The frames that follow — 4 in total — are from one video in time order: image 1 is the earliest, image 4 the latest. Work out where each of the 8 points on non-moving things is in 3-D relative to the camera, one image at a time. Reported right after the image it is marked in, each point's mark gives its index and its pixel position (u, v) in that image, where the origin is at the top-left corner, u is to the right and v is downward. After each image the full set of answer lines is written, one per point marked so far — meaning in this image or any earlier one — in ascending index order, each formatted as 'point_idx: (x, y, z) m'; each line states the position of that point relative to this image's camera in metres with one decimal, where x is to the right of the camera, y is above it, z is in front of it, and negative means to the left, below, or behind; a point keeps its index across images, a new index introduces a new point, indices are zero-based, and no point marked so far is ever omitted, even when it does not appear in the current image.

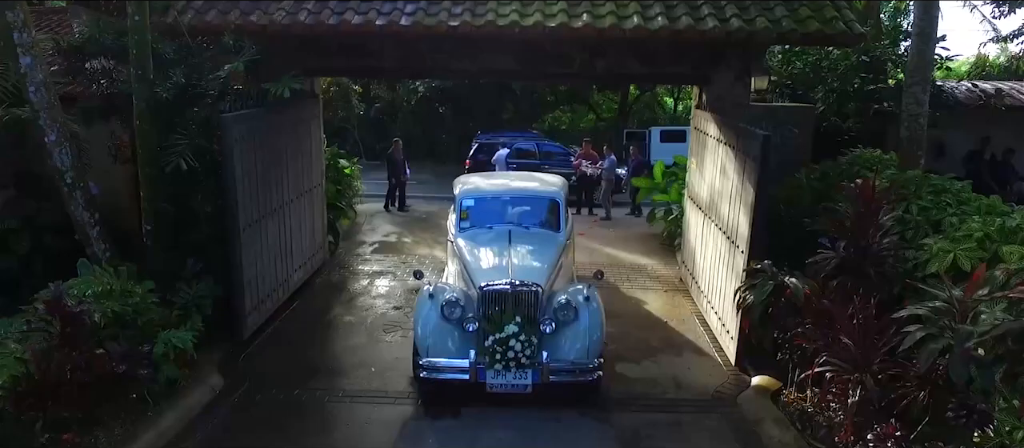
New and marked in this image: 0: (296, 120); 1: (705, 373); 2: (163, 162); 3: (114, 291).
0: (-2.7, +1.2, +7.7) m
1: (+1.9, -1.4, +6.0) m
2: (-3.4, +0.6, +6.2) m
3: (-3.3, -0.5, +5.1) m
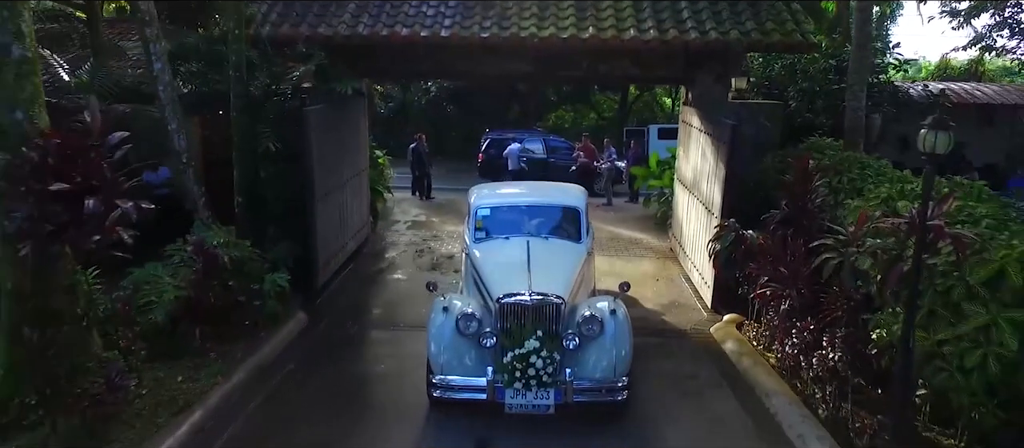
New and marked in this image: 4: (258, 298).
0: (-2.5, +1.6, +9.3) m
1: (+2.1, -1.1, +7.6) m
2: (-3.2, +1.0, +7.7) m
3: (-3.0, -0.2, +6.7) m
4: (-2.7, -0.8, +6.6) m
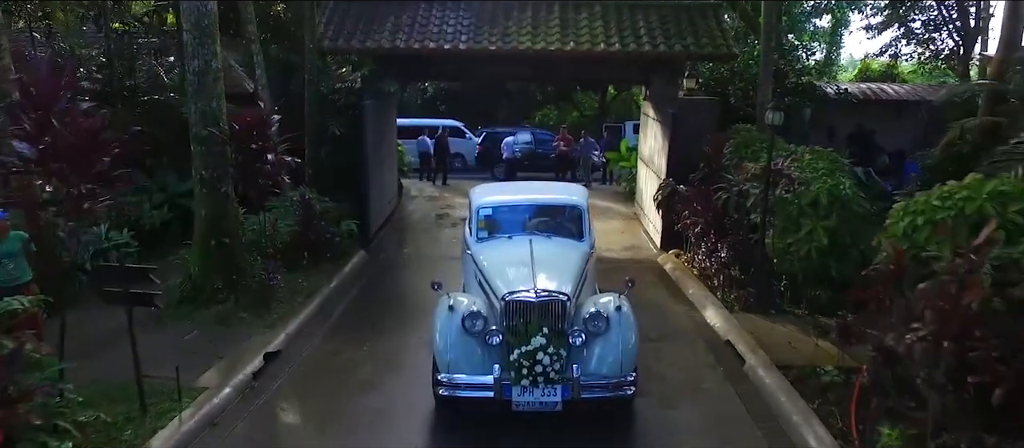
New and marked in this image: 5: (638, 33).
0: (-2.5, +2.2, +12.0) m
1: (+2.2, -0.5, +10.4) m
2: (-3.1, +1.6, +10.5) m
3: (-2.9, +0.4, +9.4) m
4: (-2.6, -0.2, +9.3) m
5: (+2.3, +3.5, +11.3) m
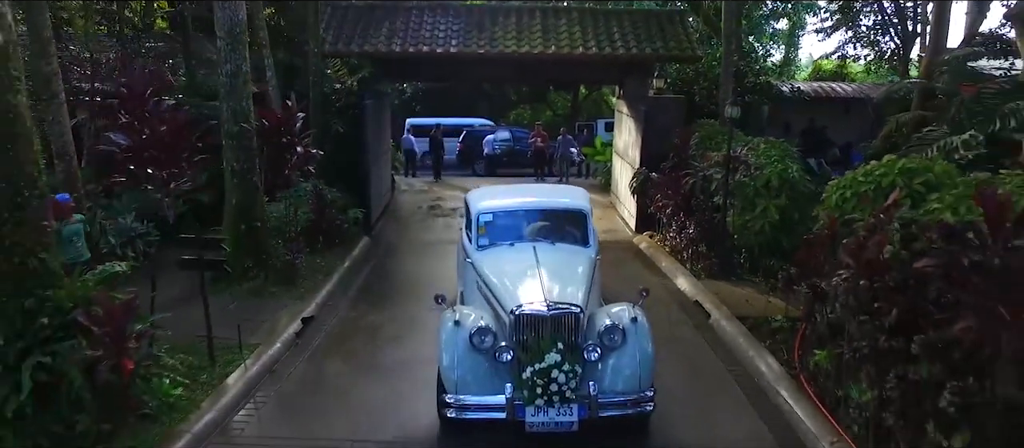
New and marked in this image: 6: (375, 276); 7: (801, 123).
0: (-2.8, +2.4, +13.0) m
1: (+2.0, -0.2, +11.6) m
2: (-3.3, +1.8, +11.4) m
3: (-3.1, +0.6, +10.3) m
4: (-2.7, 0.0, +10.3) m
5: (+2.0, +3.7, +12.5) m
6: (-2.1, -0.8, +9.3) m
7: (+8.1, +2.8, +17.5) m
